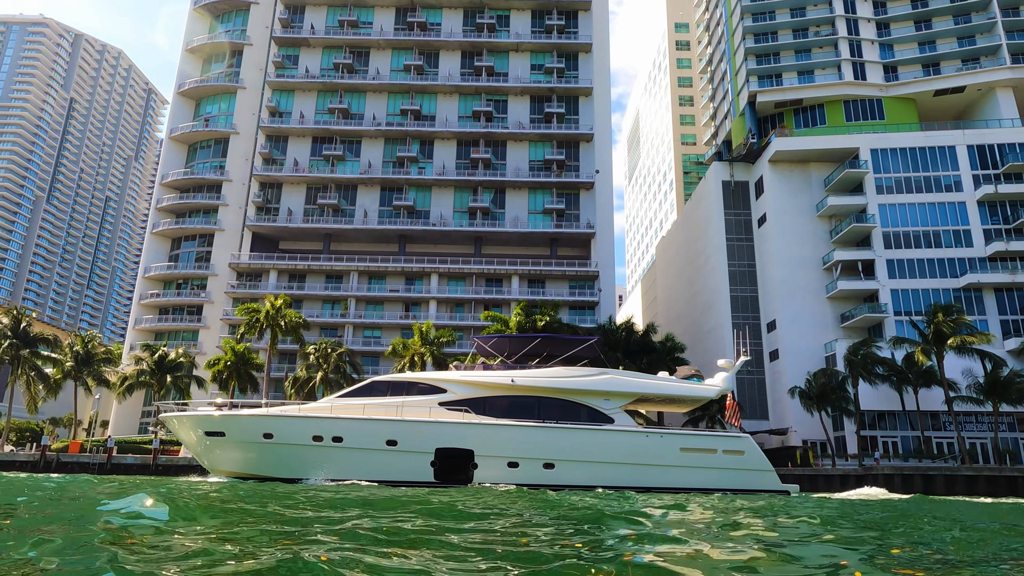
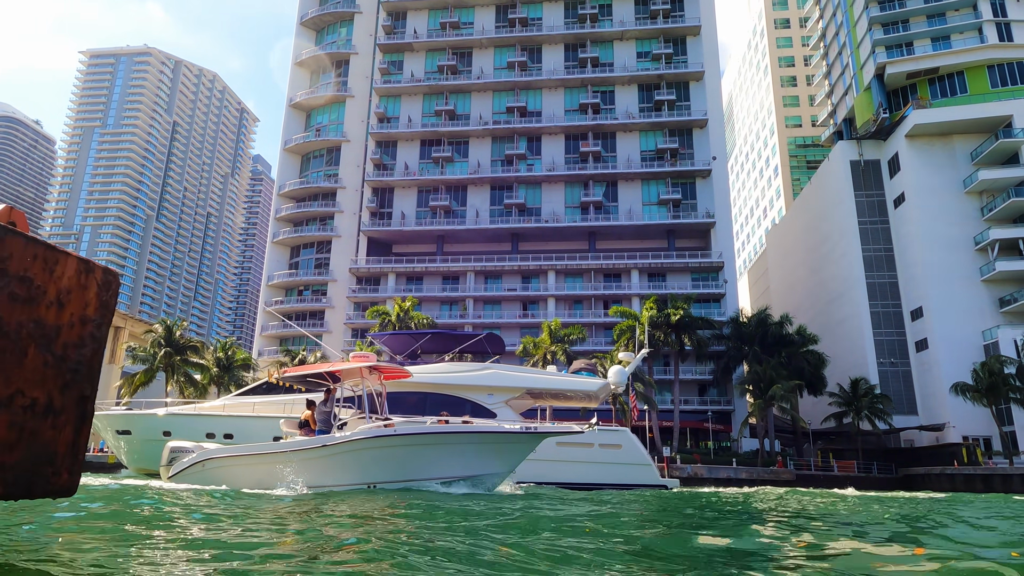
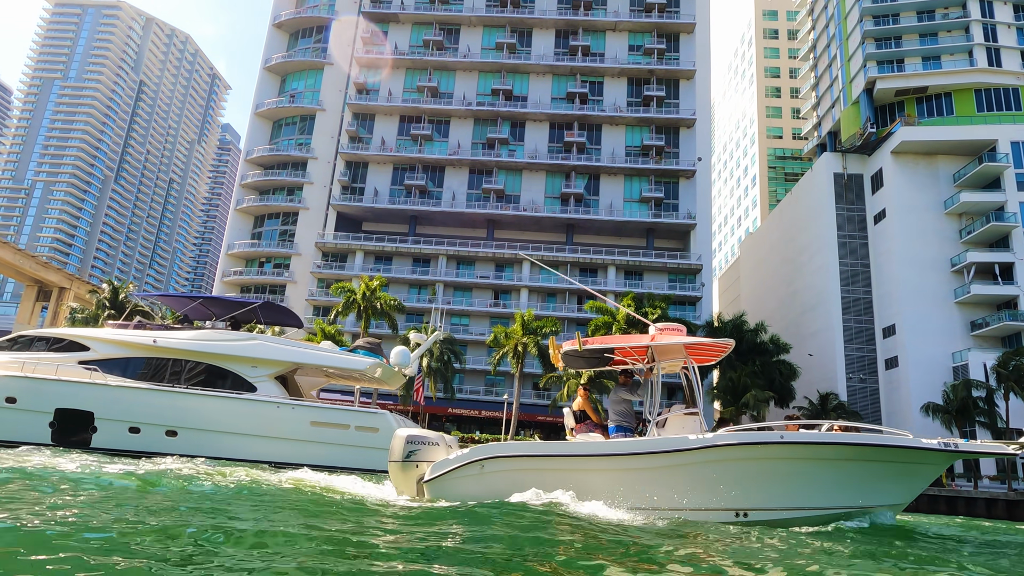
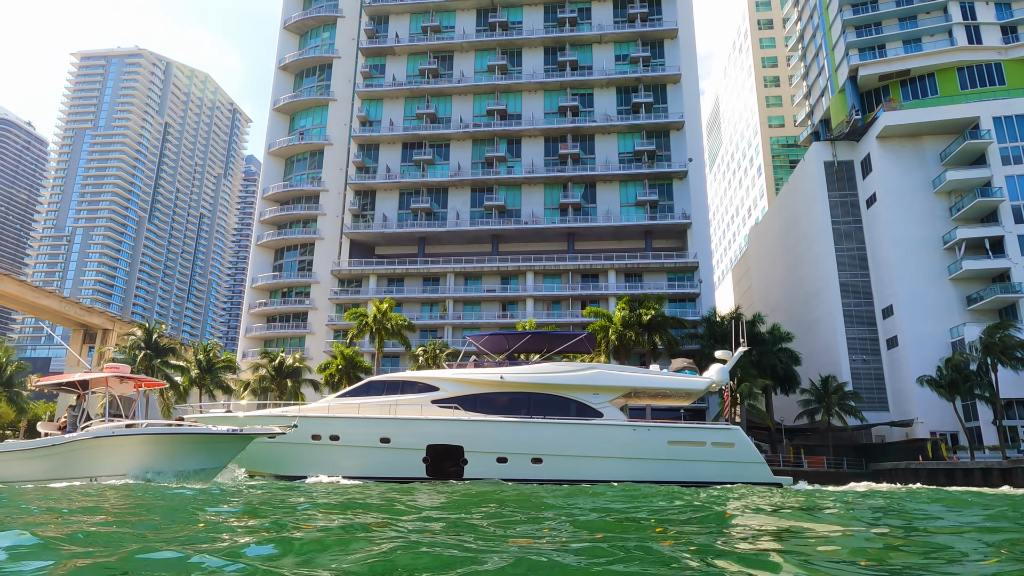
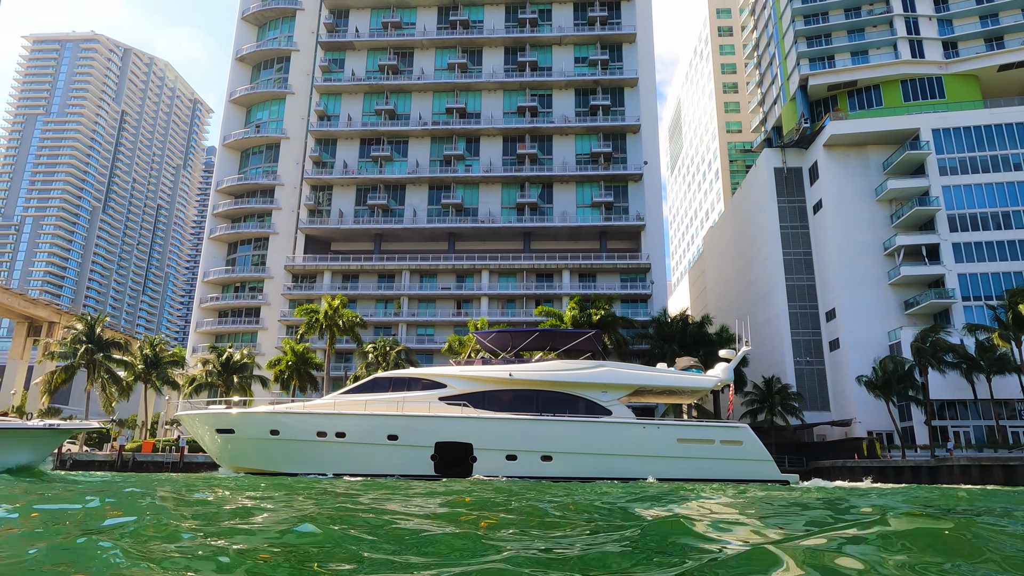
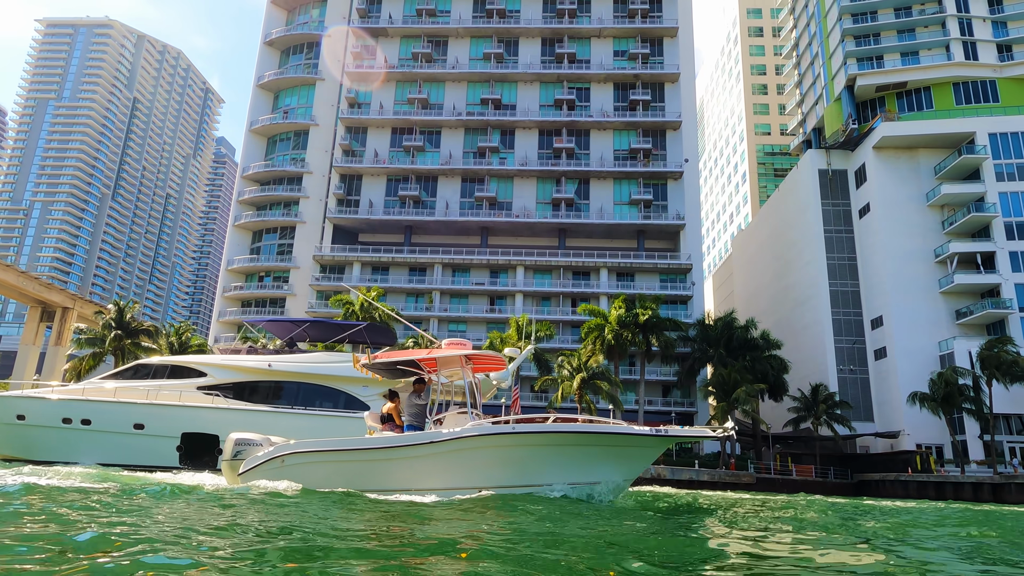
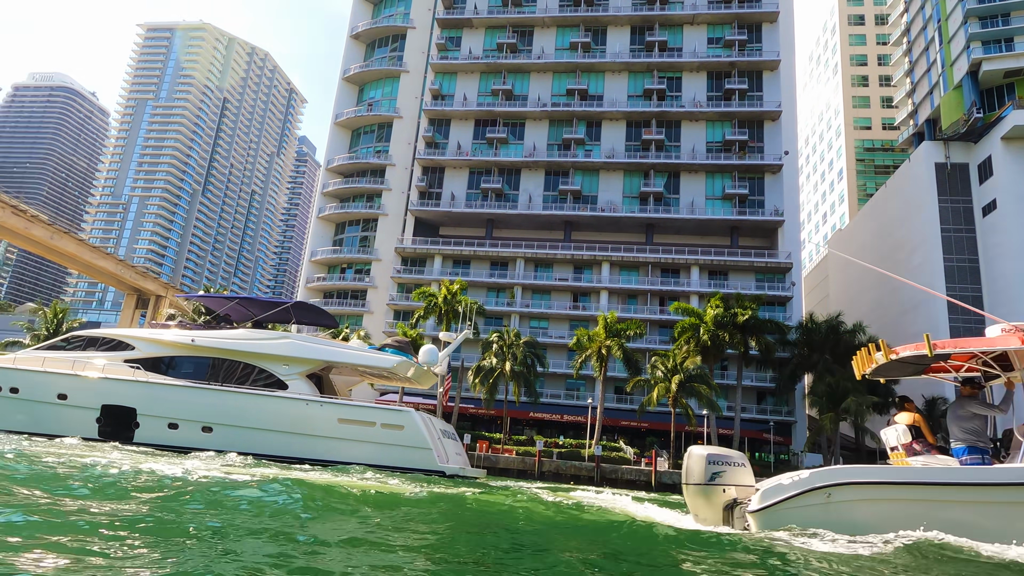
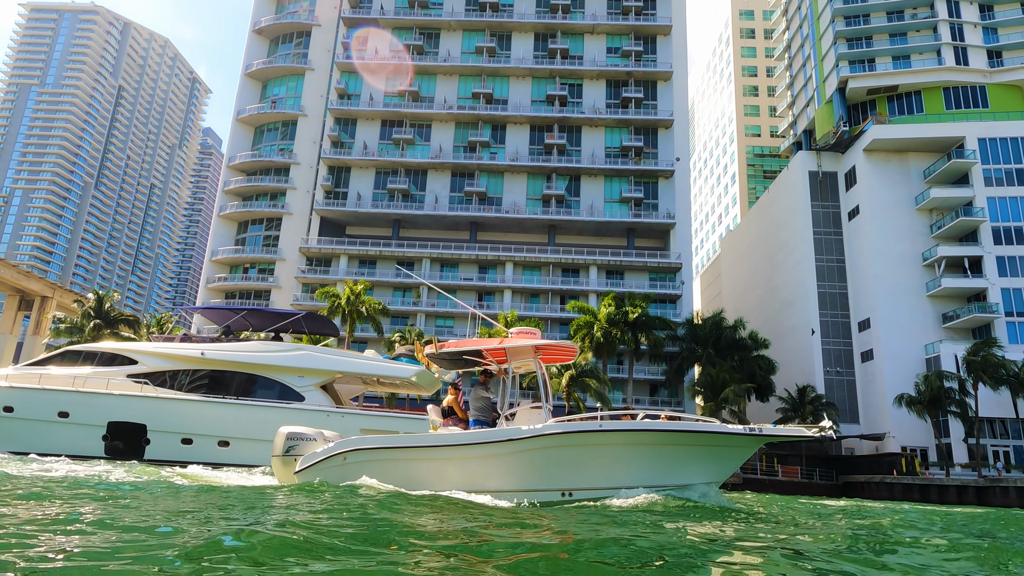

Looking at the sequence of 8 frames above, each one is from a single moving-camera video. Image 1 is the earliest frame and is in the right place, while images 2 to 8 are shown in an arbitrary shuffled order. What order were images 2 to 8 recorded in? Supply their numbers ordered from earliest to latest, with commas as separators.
5, 4, 2, 6, 8, 3, 7
